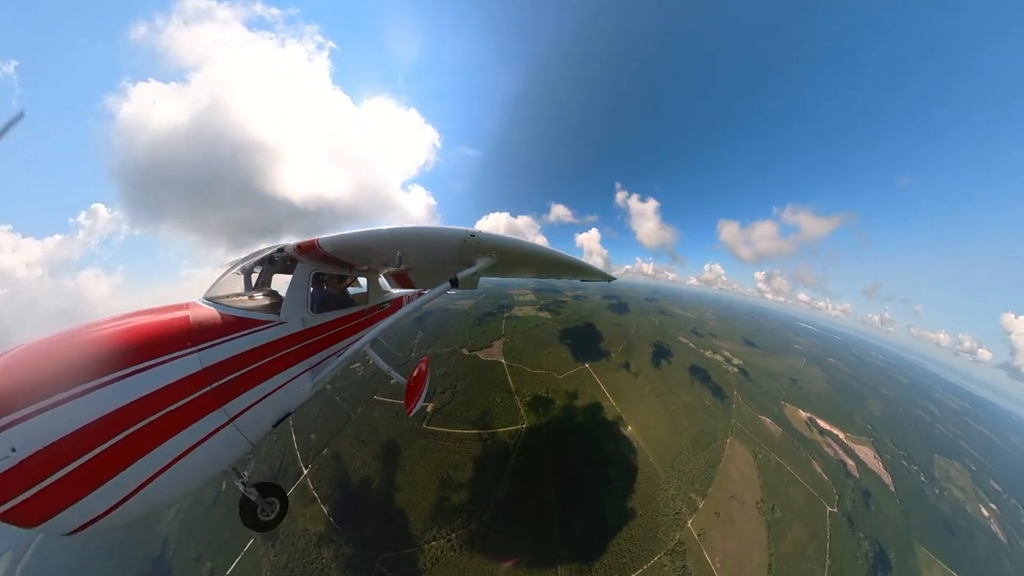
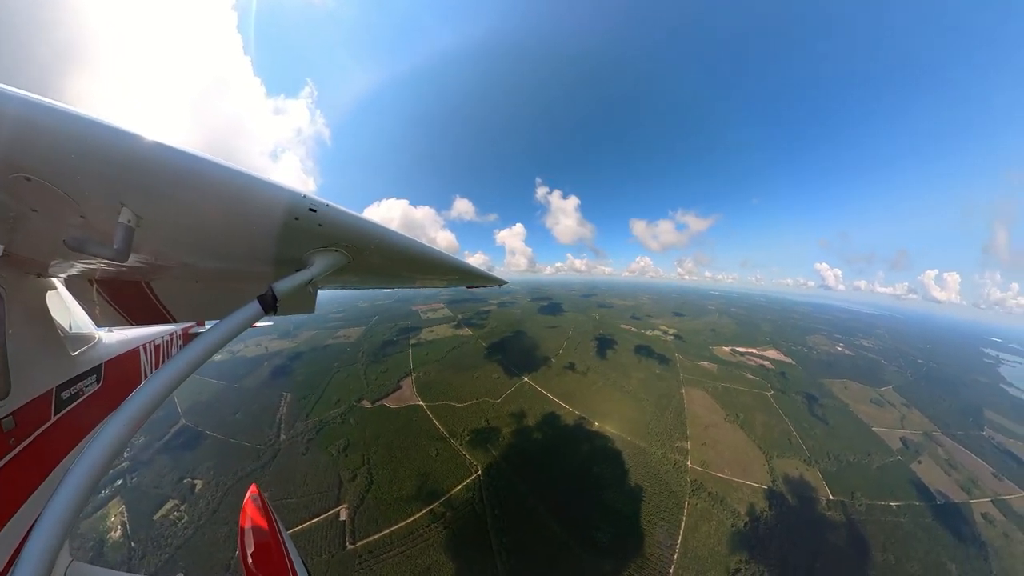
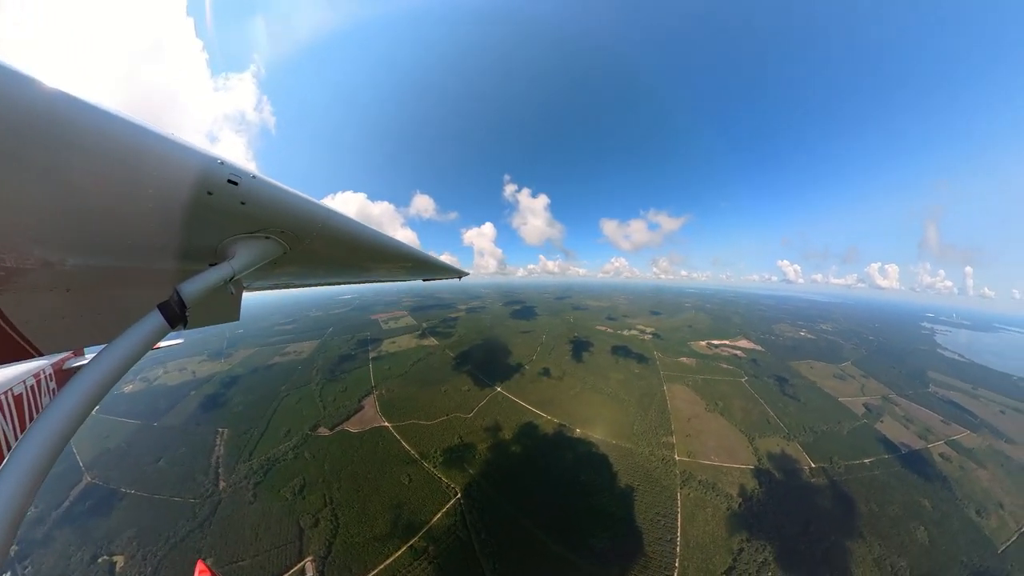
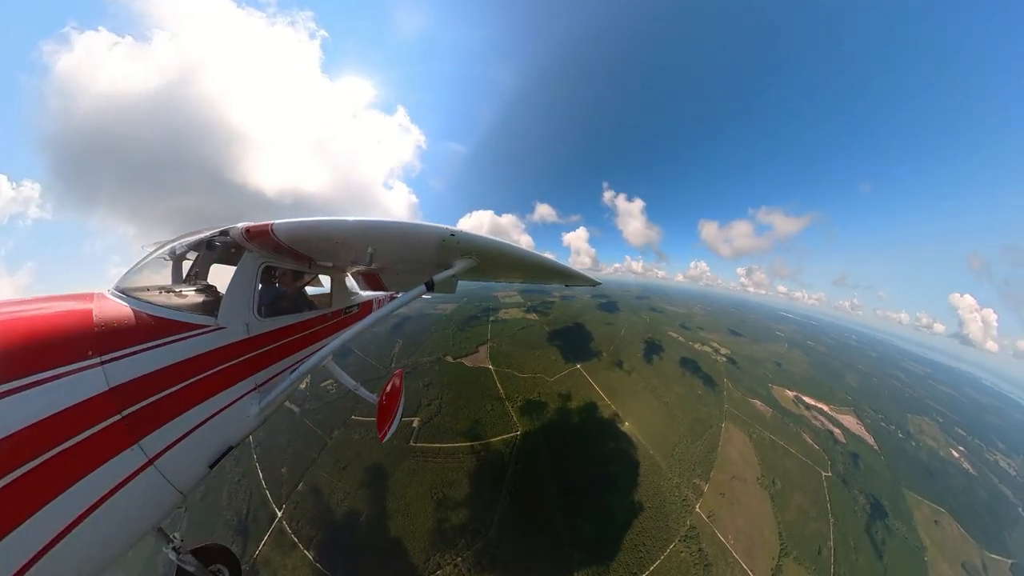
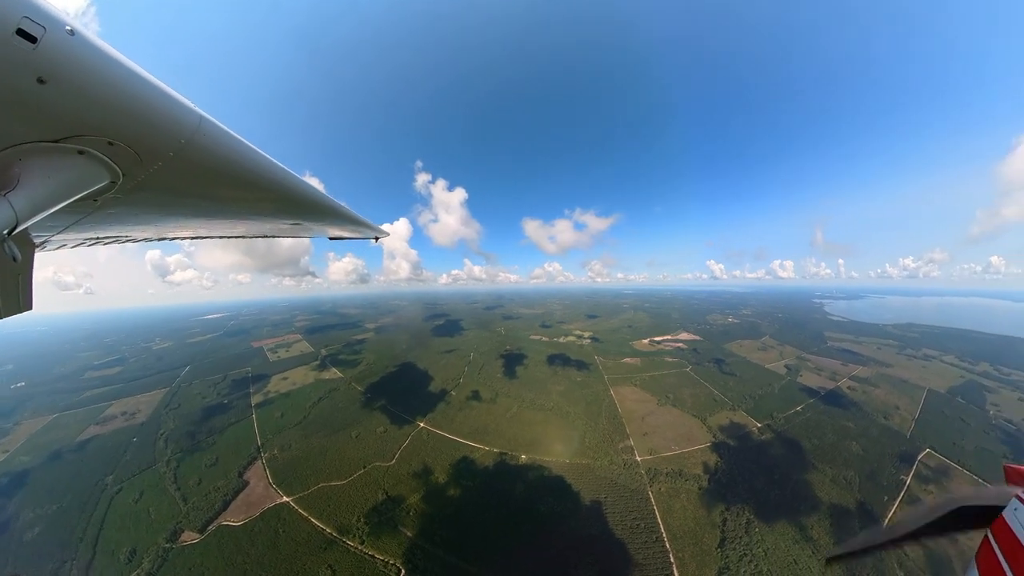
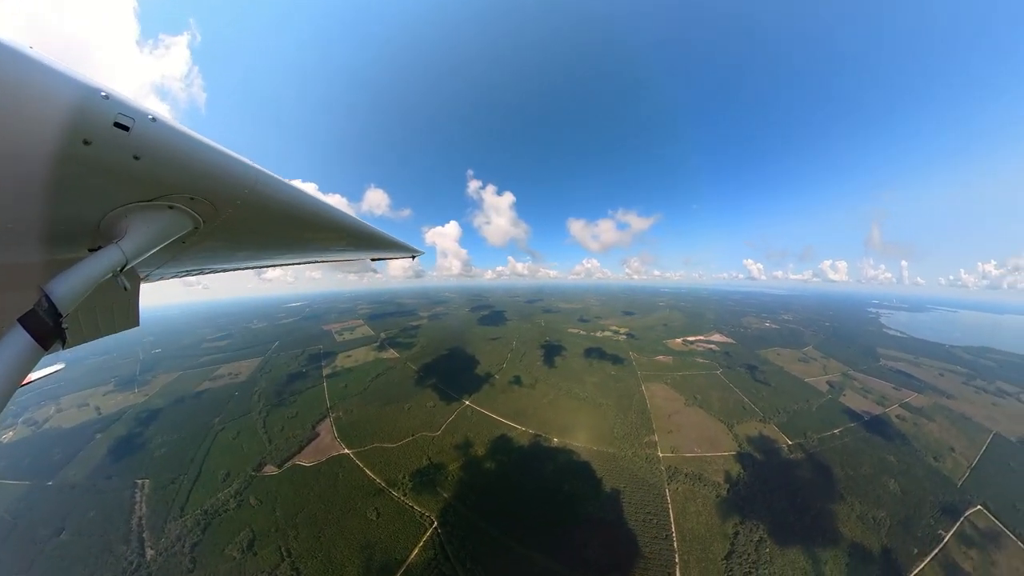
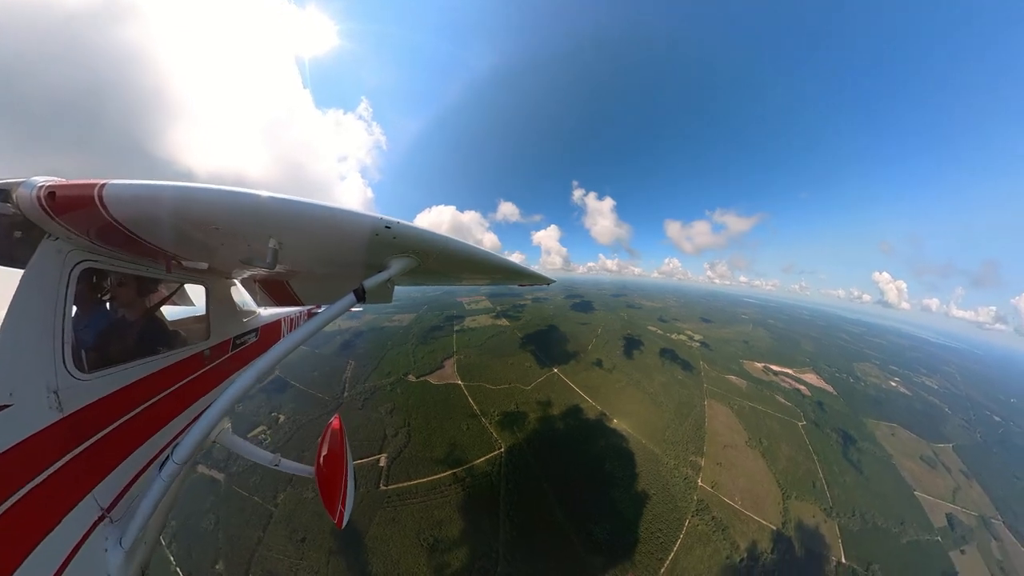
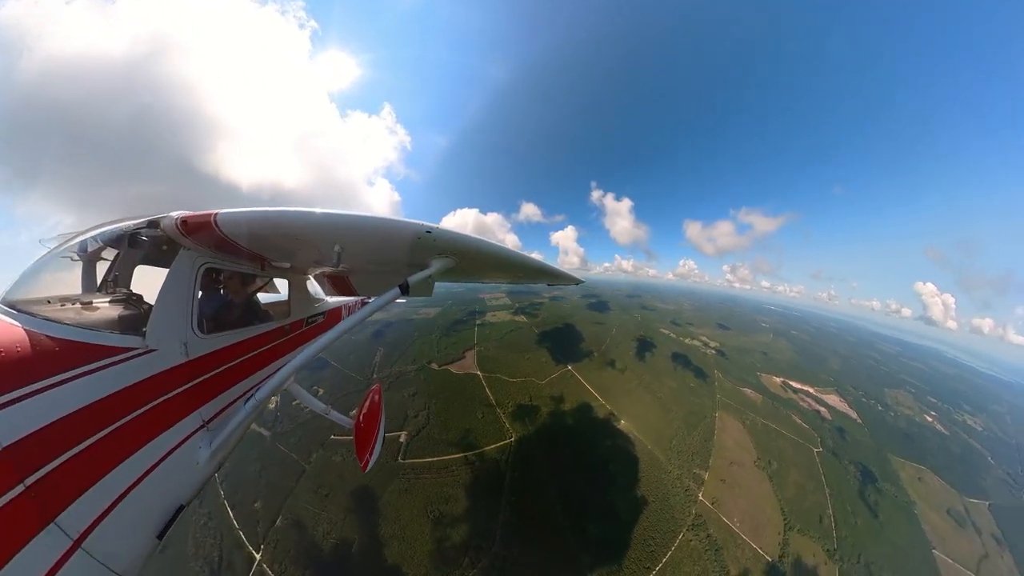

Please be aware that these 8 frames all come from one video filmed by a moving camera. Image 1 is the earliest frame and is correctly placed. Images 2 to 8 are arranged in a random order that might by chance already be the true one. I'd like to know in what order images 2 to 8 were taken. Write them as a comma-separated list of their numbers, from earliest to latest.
4, 8, 7, 2, 3, 6, 5
